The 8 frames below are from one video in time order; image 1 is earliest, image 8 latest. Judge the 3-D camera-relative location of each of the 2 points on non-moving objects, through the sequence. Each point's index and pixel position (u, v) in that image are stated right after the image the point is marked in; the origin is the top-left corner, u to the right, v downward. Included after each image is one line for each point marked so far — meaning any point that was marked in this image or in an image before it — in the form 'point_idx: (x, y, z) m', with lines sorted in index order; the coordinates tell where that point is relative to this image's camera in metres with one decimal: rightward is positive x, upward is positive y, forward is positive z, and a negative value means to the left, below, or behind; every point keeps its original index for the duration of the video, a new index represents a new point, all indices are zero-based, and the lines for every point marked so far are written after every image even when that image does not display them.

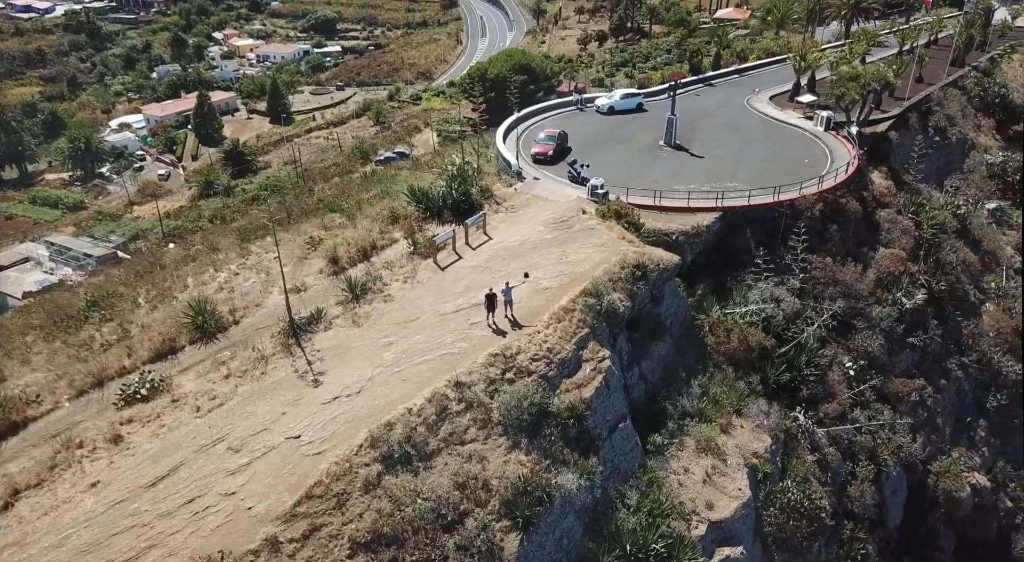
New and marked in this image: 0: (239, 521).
0: (-4.7, -4.2, +12.9) m
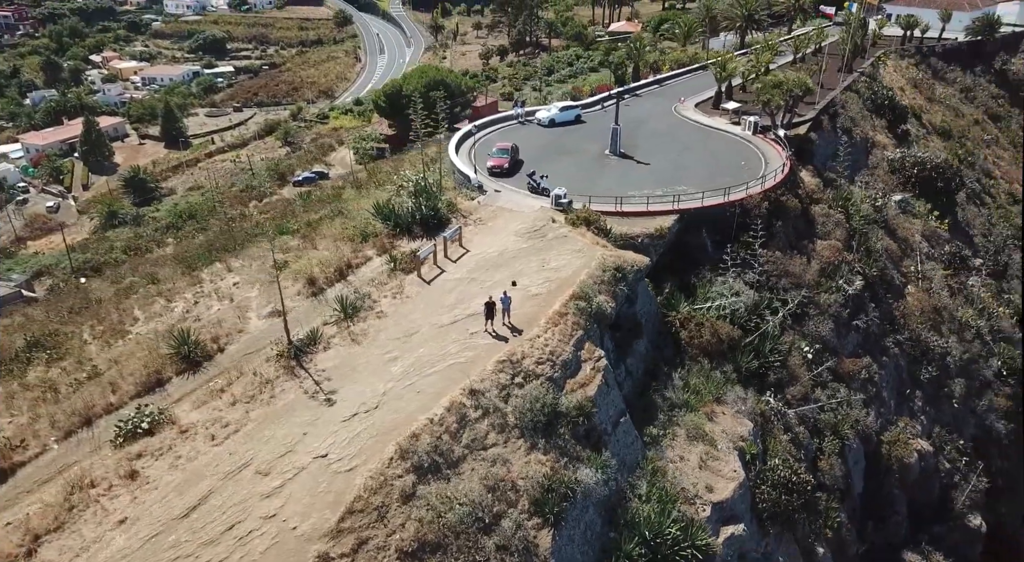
0: (-3.9, -4.6, +12.9) m
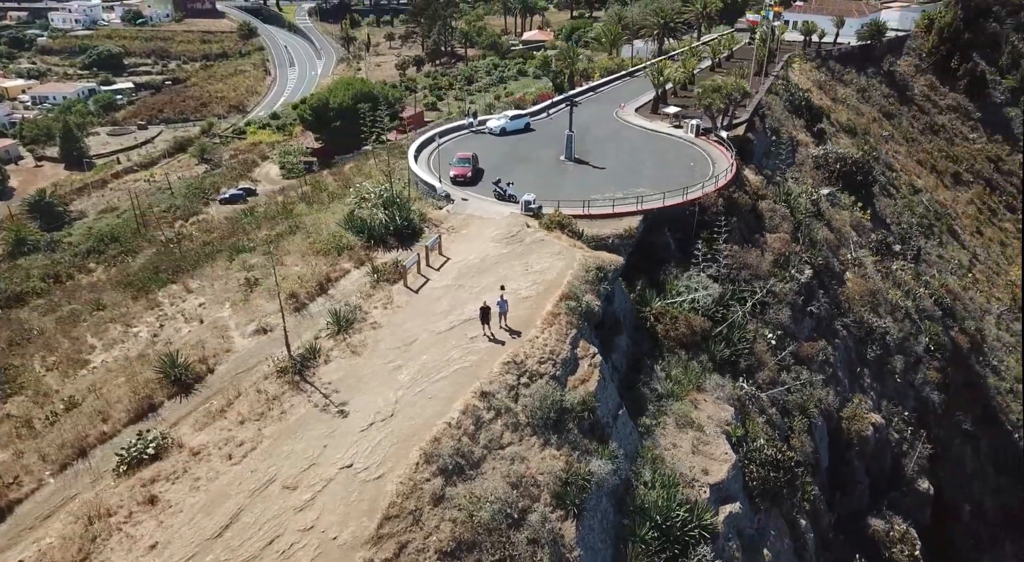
0: (-3.2, -4.8, +13.0) m
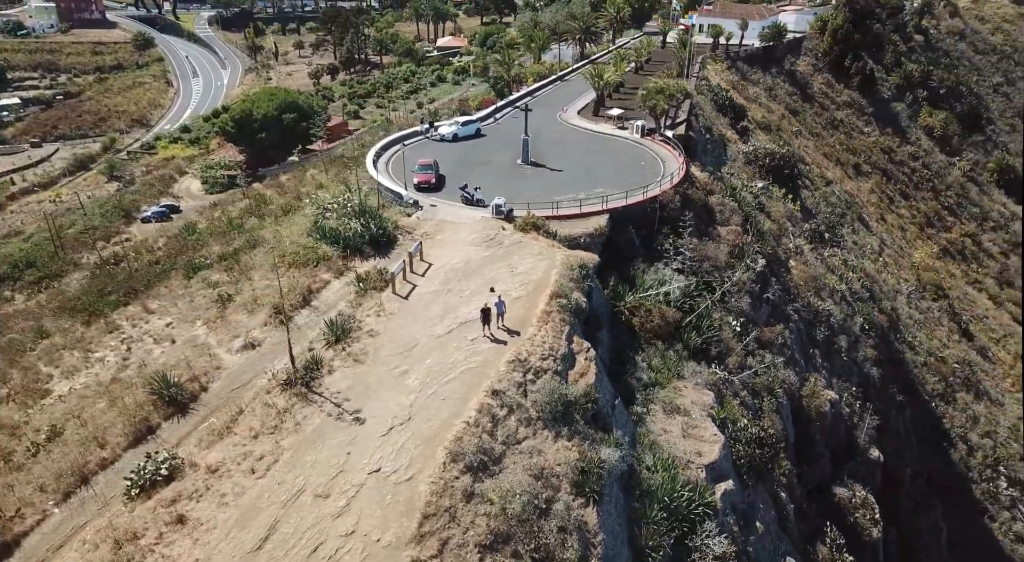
0: (-2.4, -4.9, +13.2) m
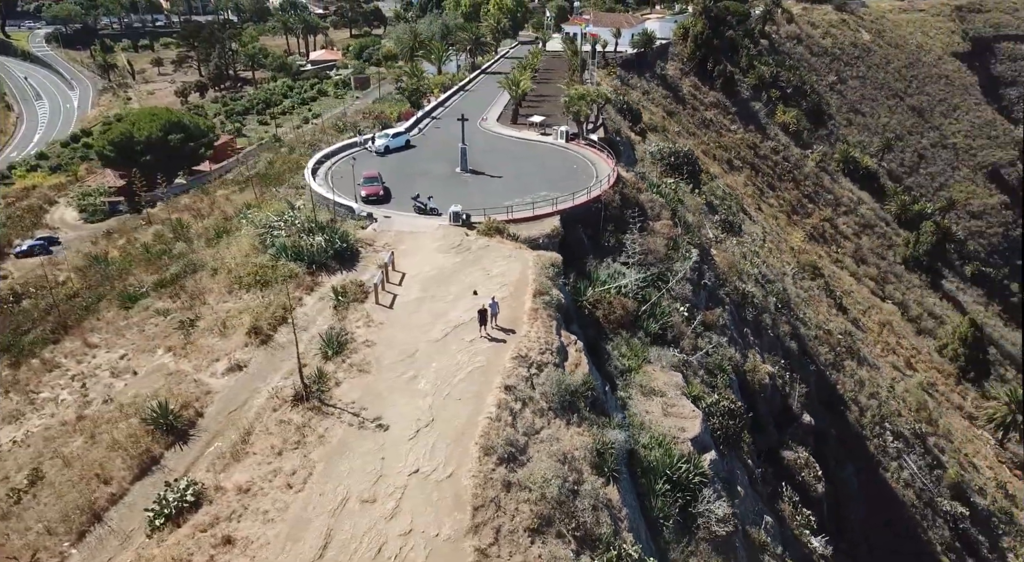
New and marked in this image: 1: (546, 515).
0: (-1.4, -5.0, +13.6) m
1: (+0.7, -4.8, +14.9) m
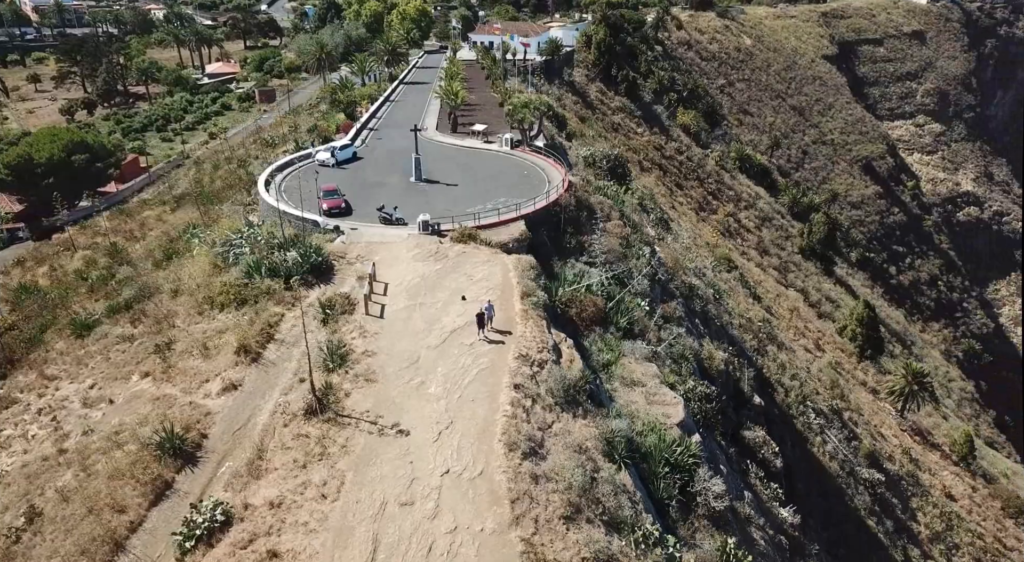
0: (-0.6, -5.1, +14.1) m
1: (+1.3, -4.8, +15.7) m
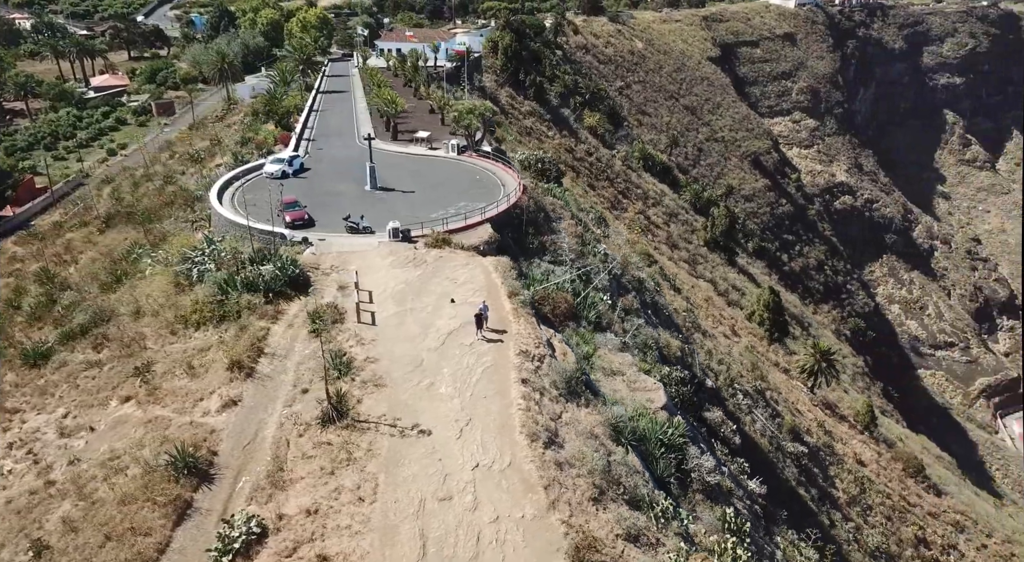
0: (+0.3, -5.0, +14.8) m
1: (+2.0, -4.7, +16.6) m
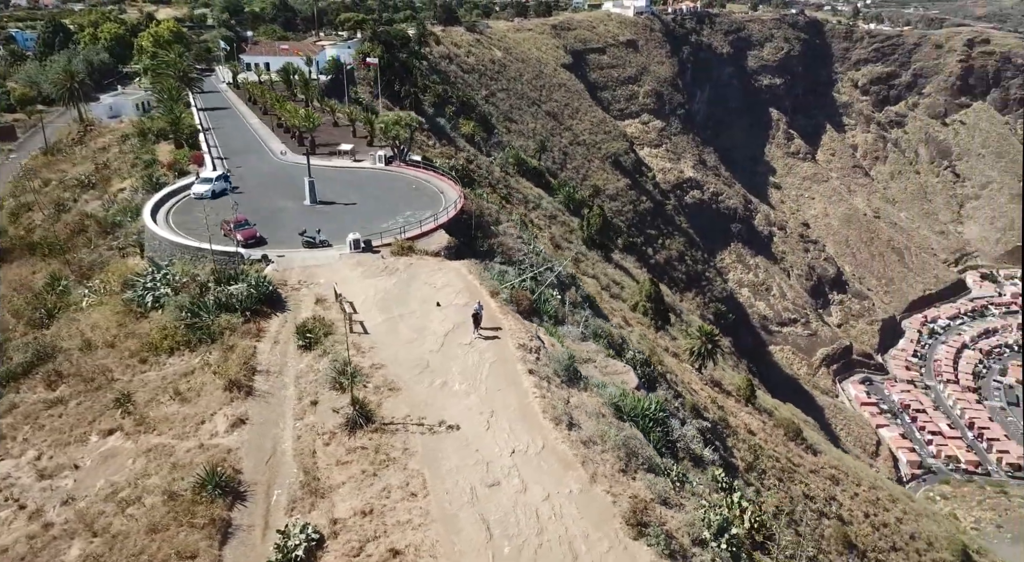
0: (+1.4, -4.8, +16.0) m
1: (+2.7, -4.4, +18.0) m
